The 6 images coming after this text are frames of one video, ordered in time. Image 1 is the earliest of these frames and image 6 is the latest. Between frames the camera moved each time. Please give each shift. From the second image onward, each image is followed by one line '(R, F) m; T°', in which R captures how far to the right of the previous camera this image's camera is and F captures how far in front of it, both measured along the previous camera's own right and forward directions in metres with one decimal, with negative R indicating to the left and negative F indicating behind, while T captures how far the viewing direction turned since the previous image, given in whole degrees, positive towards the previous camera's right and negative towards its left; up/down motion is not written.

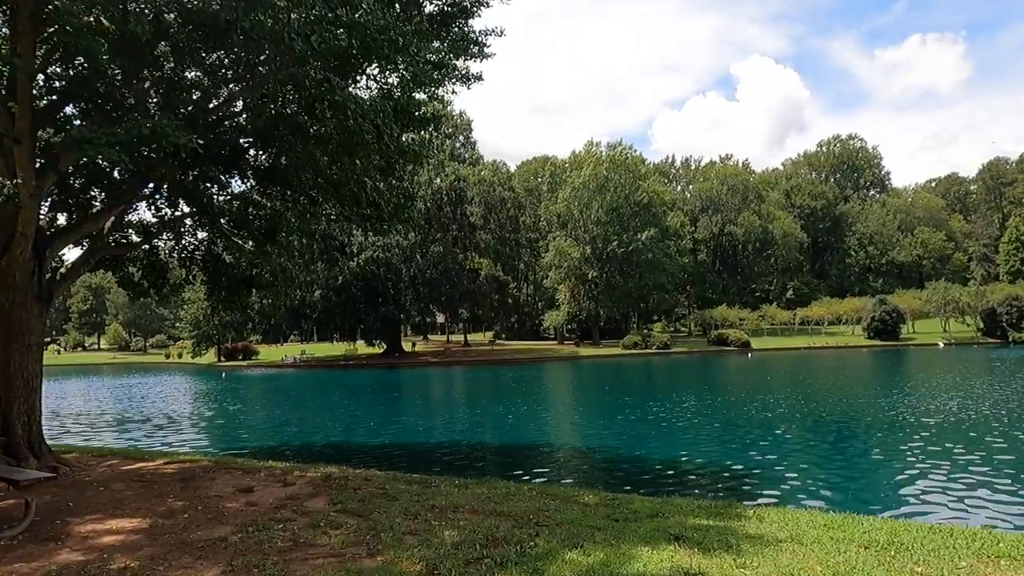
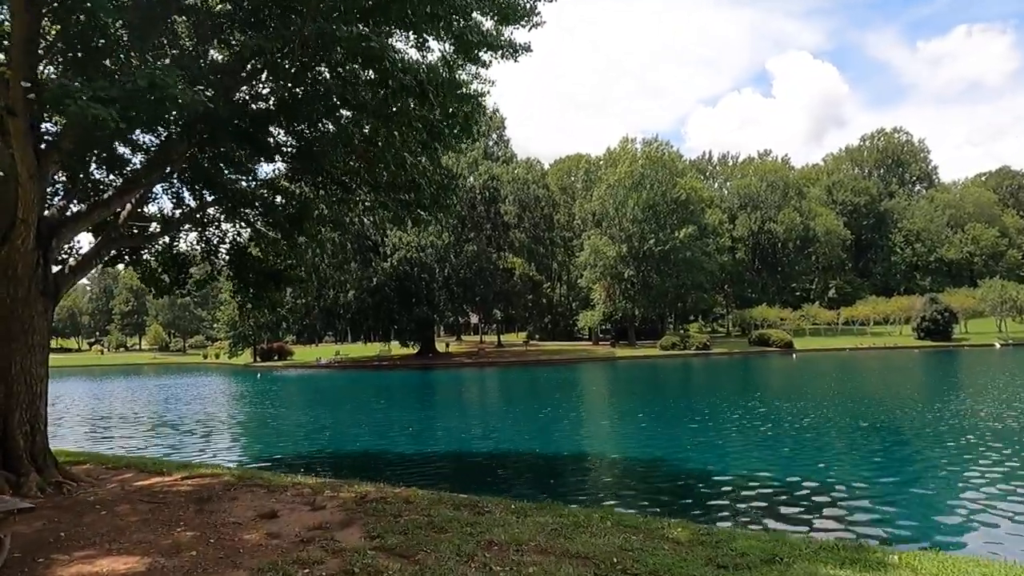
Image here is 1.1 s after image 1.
(-0.2, +0.8) m; -3°
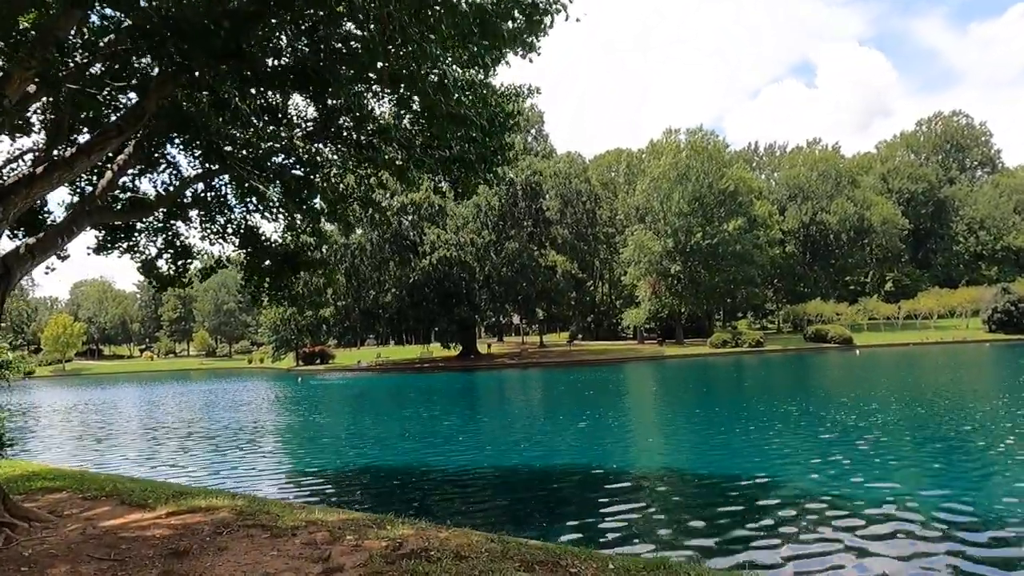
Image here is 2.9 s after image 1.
(-0.2, +1.3) m; -3°
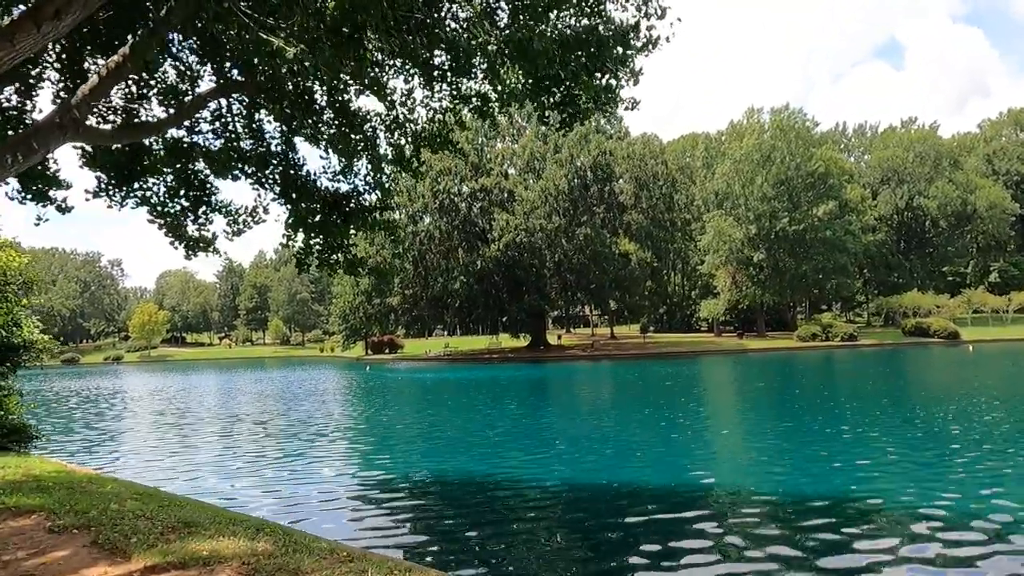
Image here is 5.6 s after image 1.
(-0.4, +1.6) m; -6°
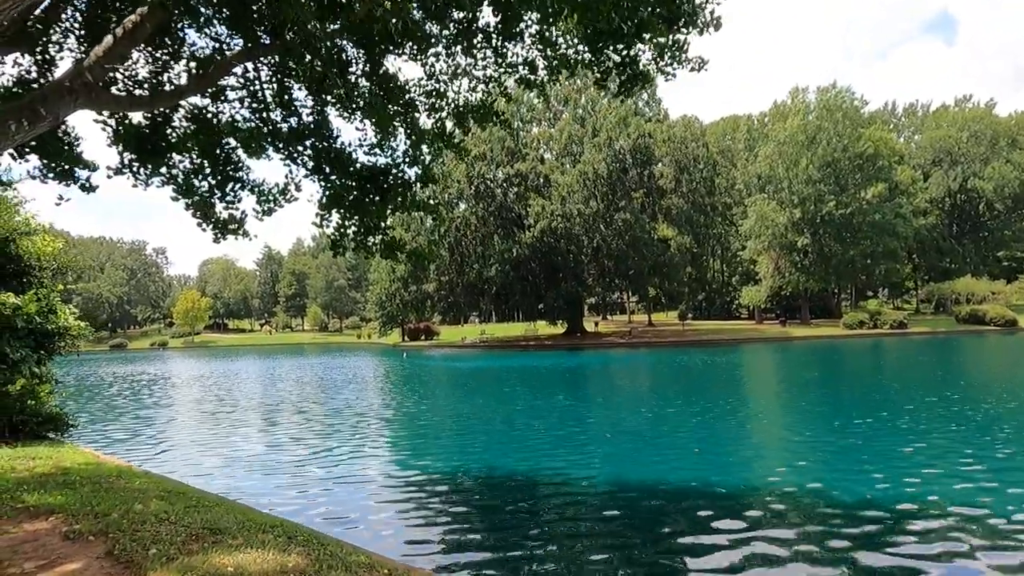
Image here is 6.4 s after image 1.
(-0.1, +0.4) m; -3°
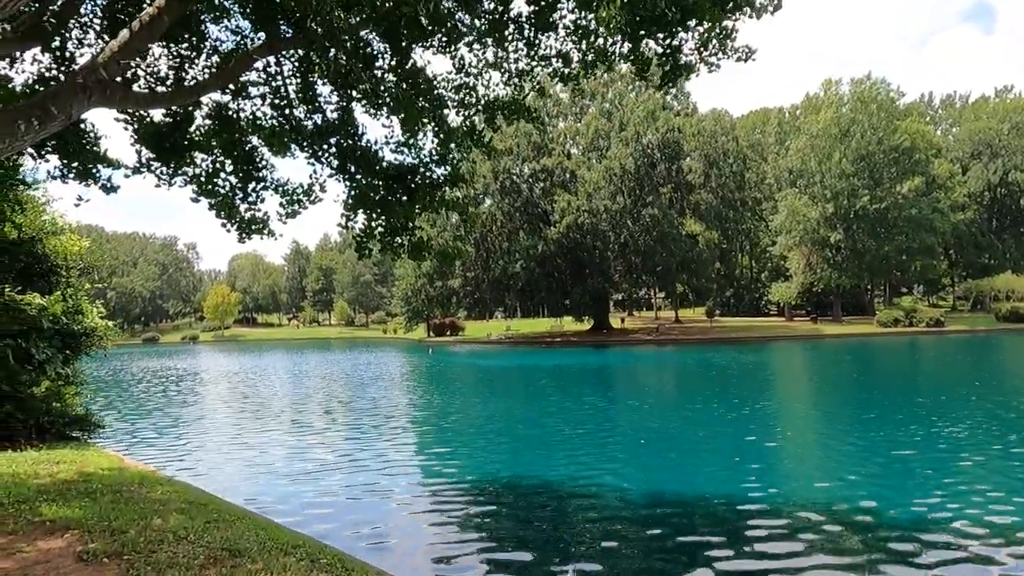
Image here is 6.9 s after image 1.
(-0.1, +0.2) m; -2°
